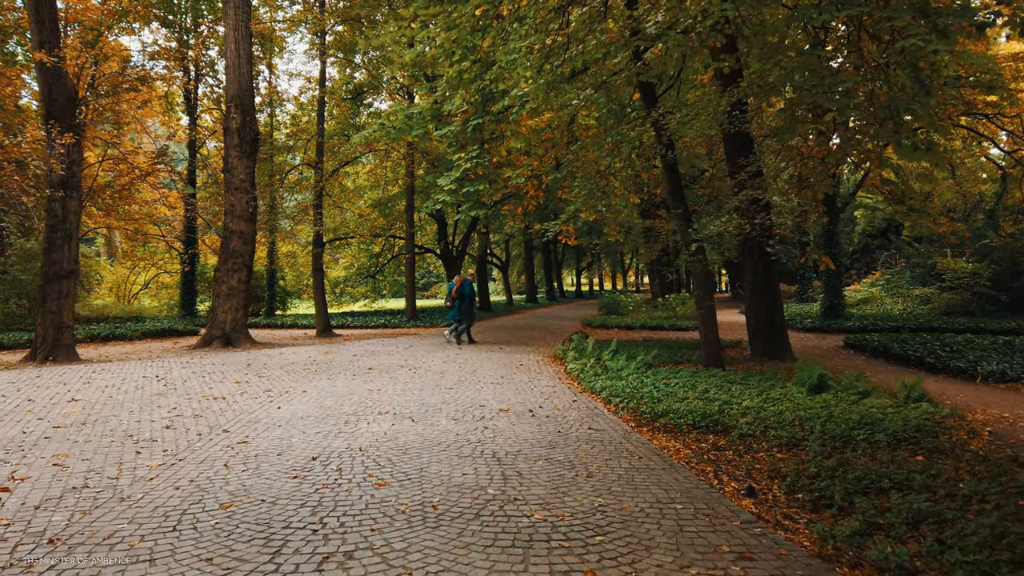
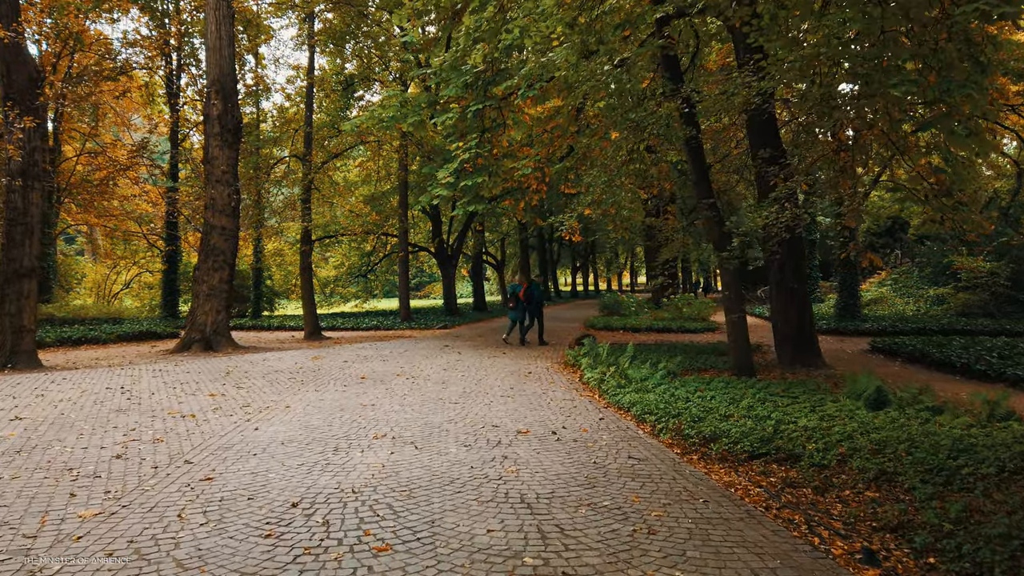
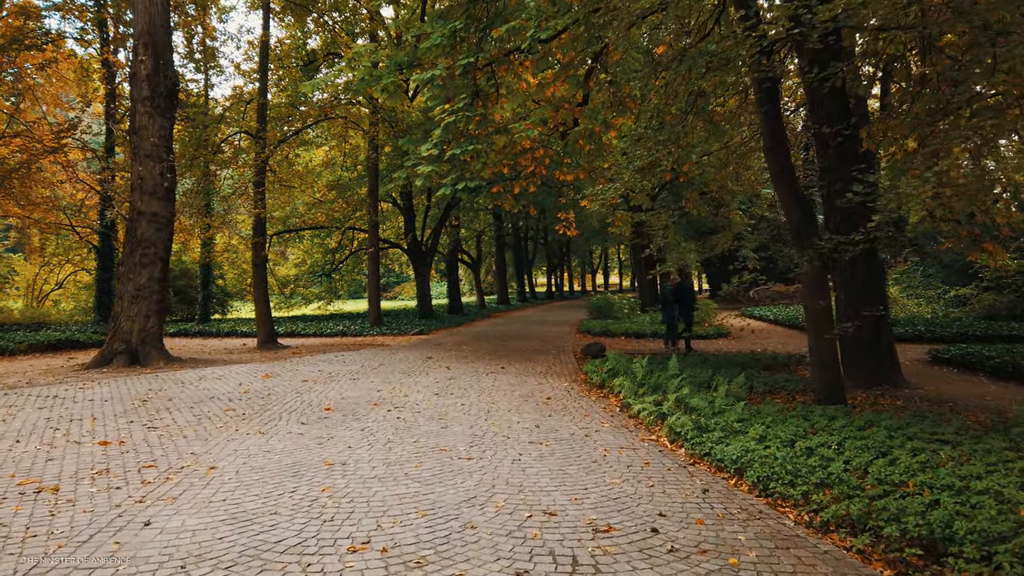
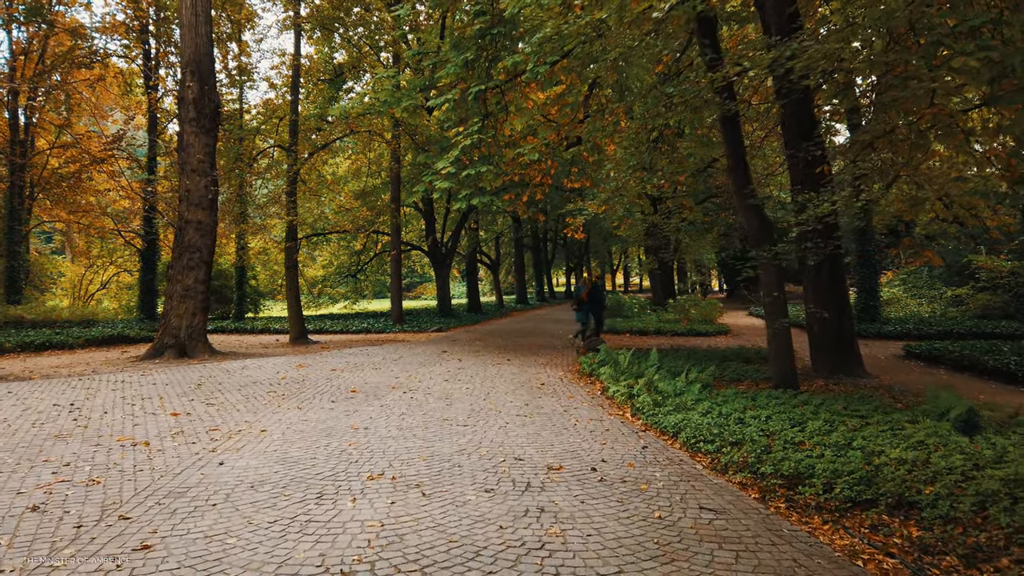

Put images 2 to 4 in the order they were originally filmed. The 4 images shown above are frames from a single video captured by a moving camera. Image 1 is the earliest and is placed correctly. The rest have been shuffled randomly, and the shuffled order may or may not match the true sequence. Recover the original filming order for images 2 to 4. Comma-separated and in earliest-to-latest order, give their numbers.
2, 4, 3
